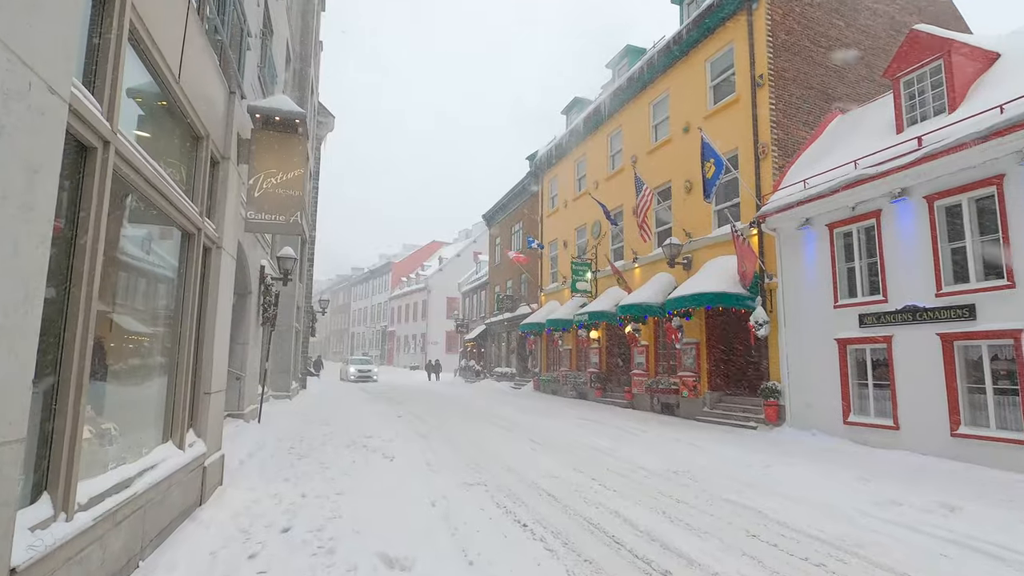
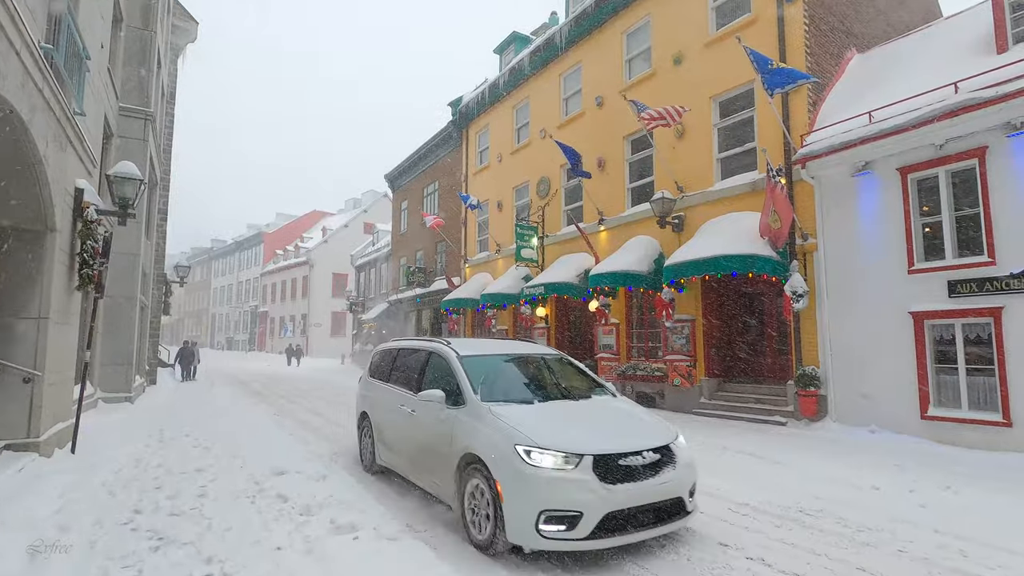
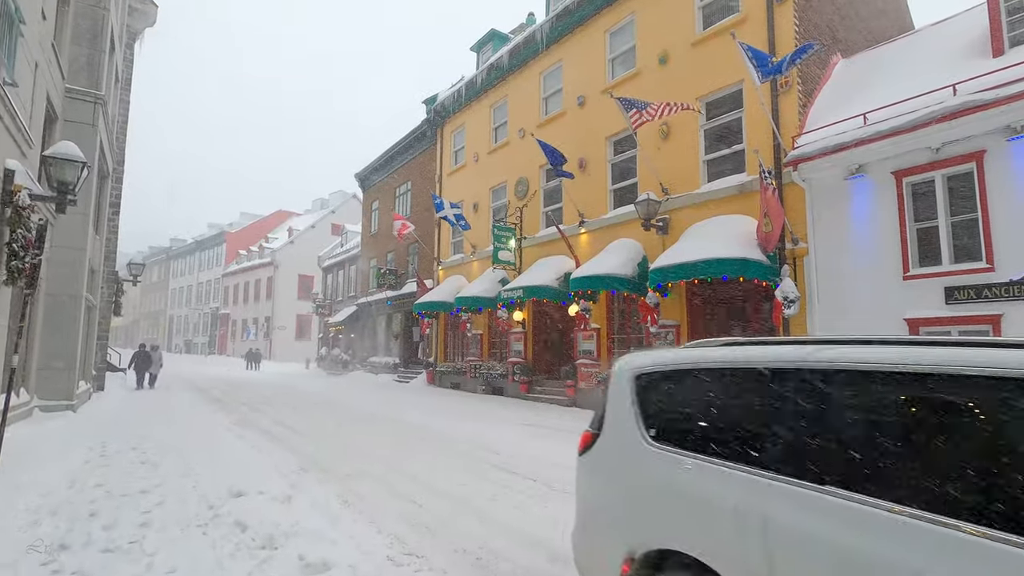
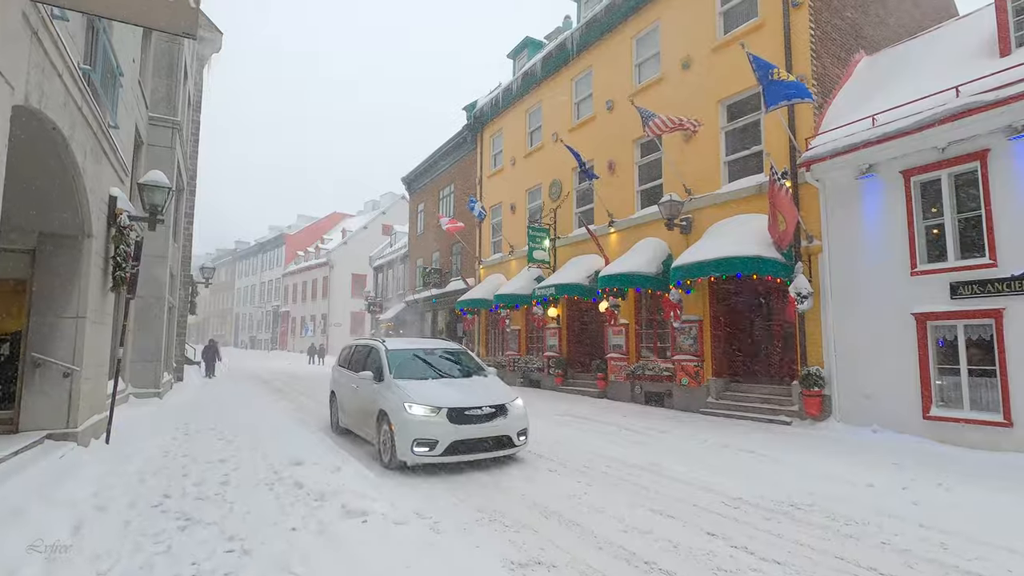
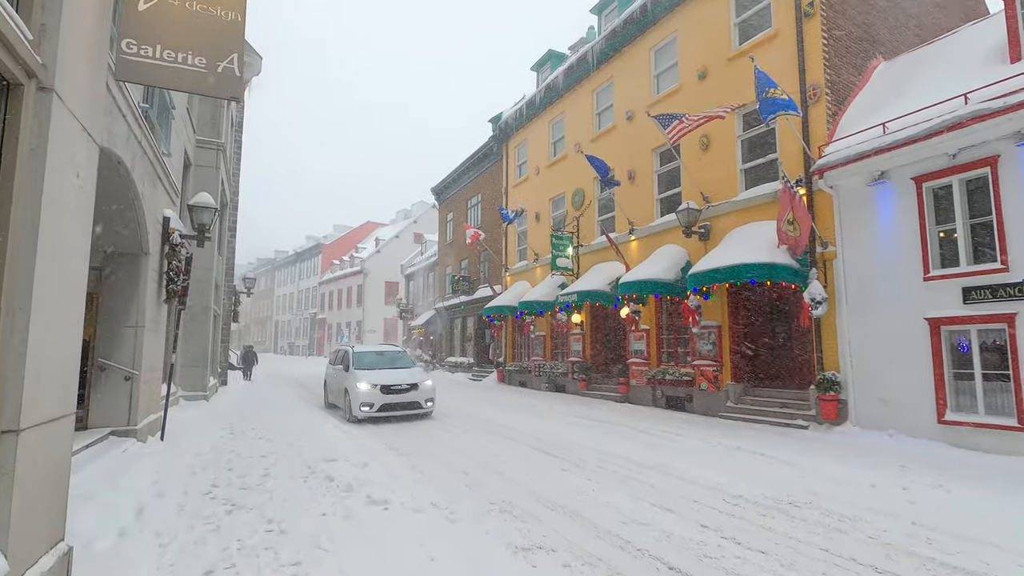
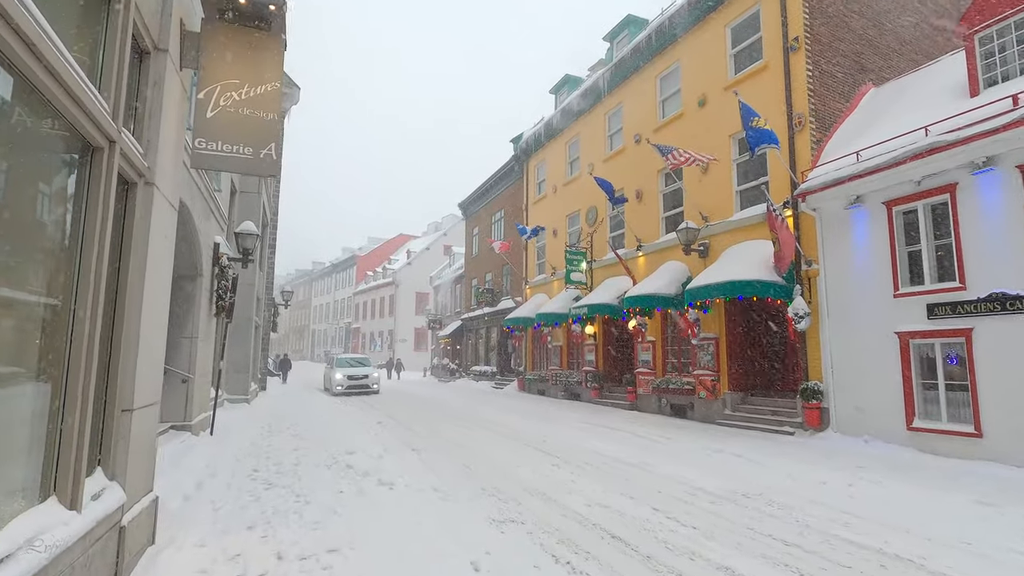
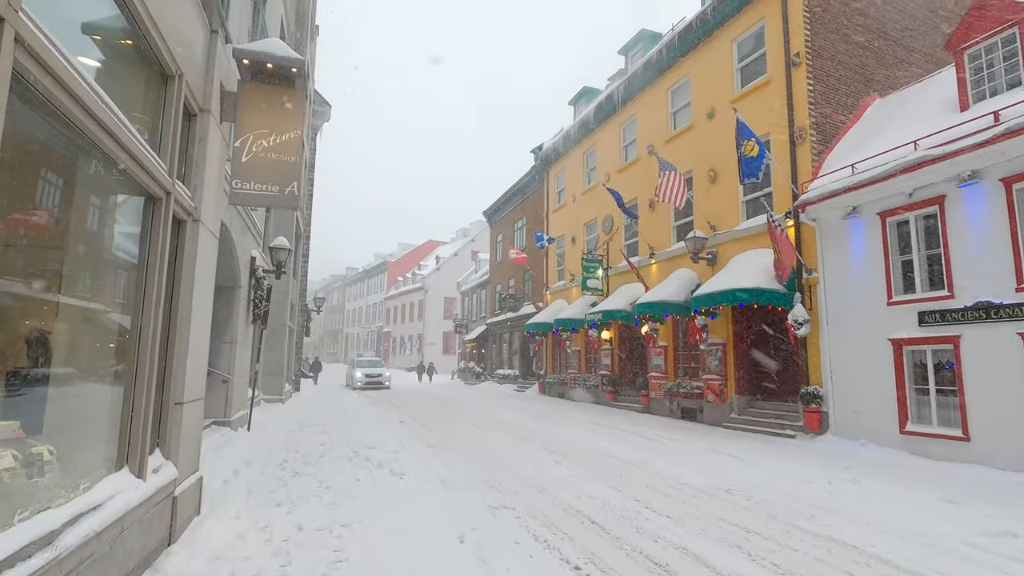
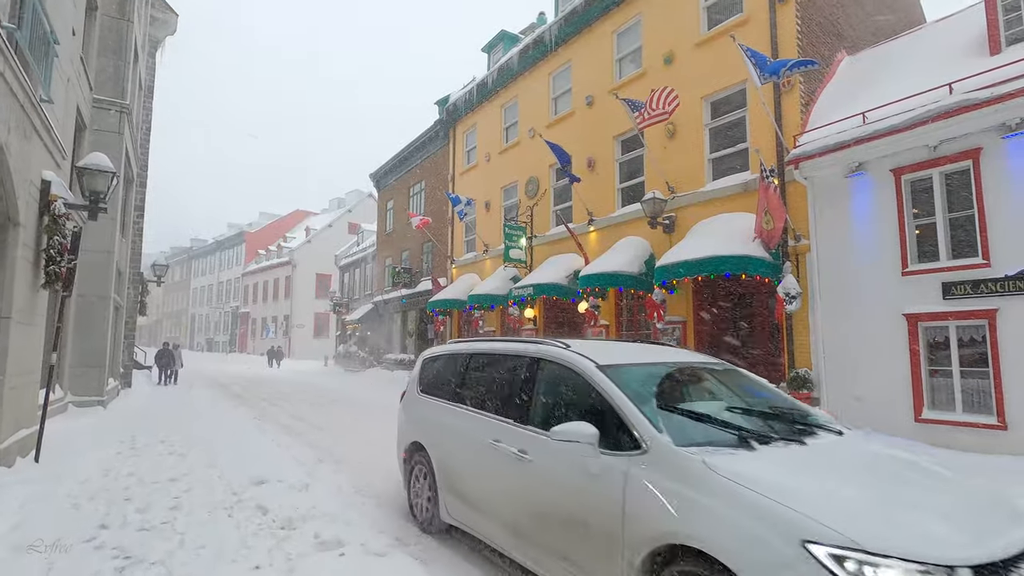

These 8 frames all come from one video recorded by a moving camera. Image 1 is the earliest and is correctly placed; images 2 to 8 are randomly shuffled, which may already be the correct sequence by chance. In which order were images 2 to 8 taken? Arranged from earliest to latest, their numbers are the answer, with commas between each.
7, 6, 5, 4, 2, 8, 3
